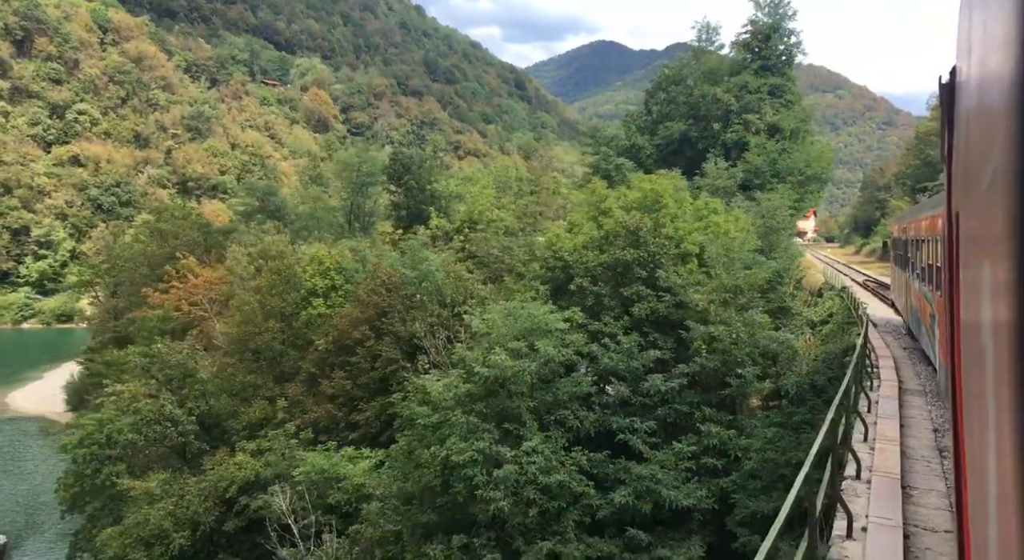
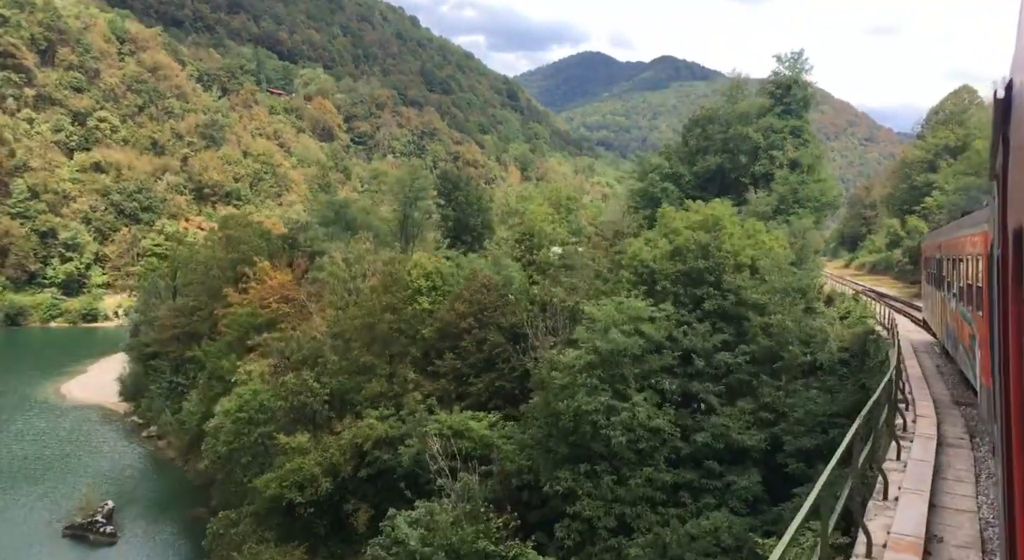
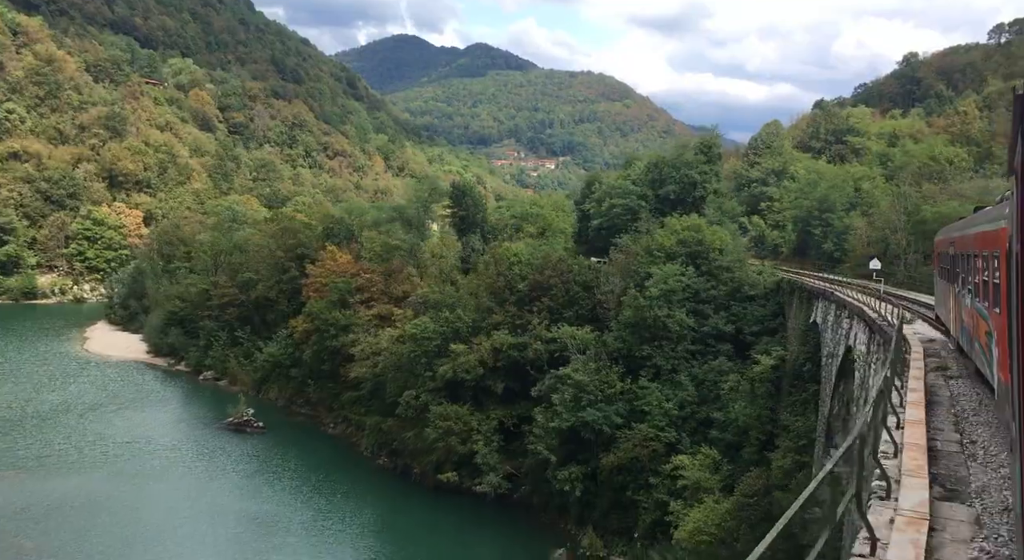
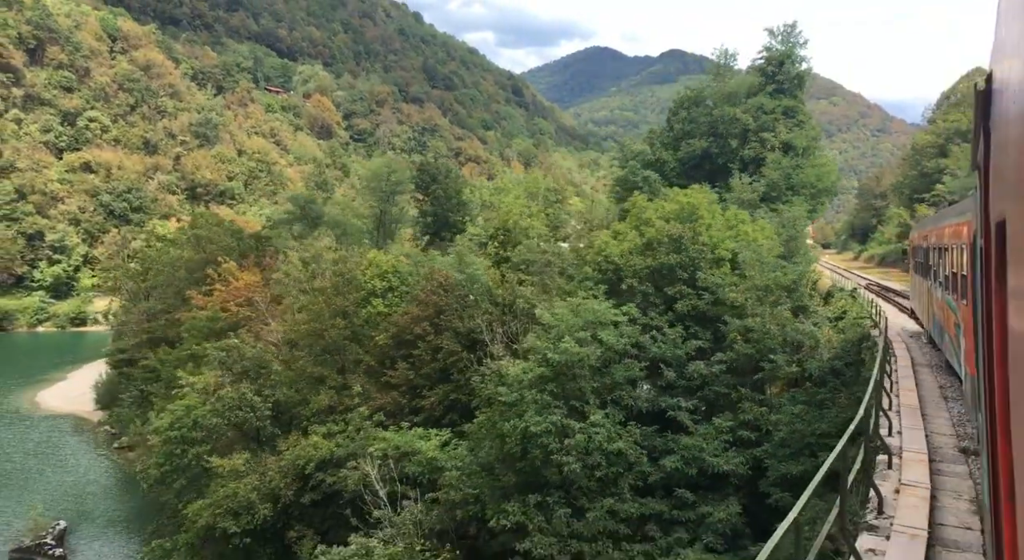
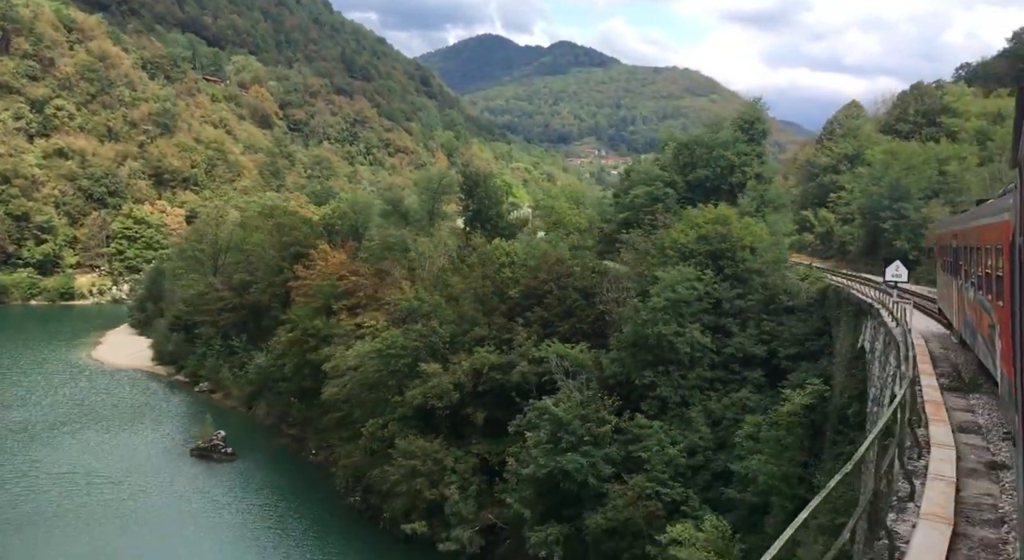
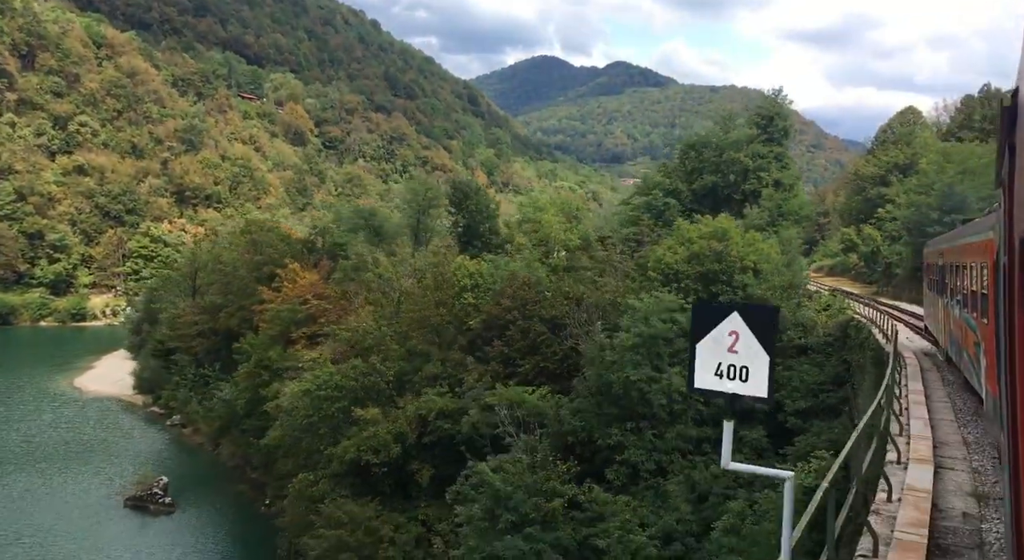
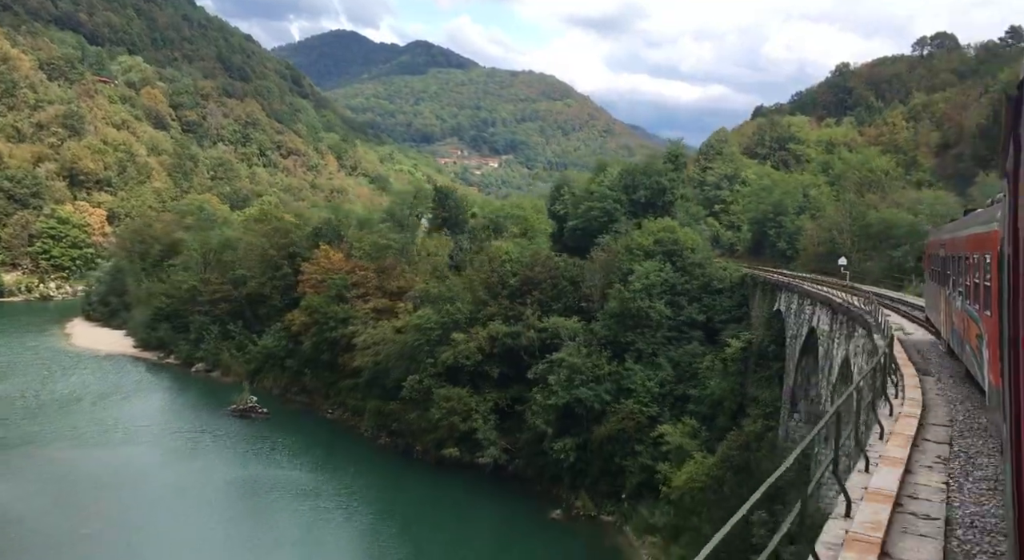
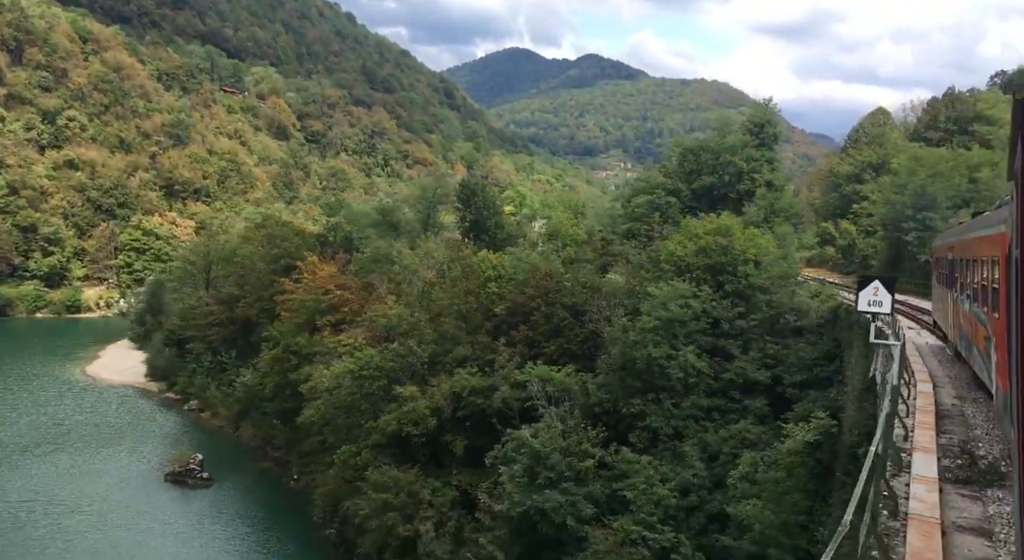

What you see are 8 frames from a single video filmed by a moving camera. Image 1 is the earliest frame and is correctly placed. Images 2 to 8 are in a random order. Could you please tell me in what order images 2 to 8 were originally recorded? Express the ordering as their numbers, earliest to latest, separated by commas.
4, 2, 6, 8, 5, 3, 7
